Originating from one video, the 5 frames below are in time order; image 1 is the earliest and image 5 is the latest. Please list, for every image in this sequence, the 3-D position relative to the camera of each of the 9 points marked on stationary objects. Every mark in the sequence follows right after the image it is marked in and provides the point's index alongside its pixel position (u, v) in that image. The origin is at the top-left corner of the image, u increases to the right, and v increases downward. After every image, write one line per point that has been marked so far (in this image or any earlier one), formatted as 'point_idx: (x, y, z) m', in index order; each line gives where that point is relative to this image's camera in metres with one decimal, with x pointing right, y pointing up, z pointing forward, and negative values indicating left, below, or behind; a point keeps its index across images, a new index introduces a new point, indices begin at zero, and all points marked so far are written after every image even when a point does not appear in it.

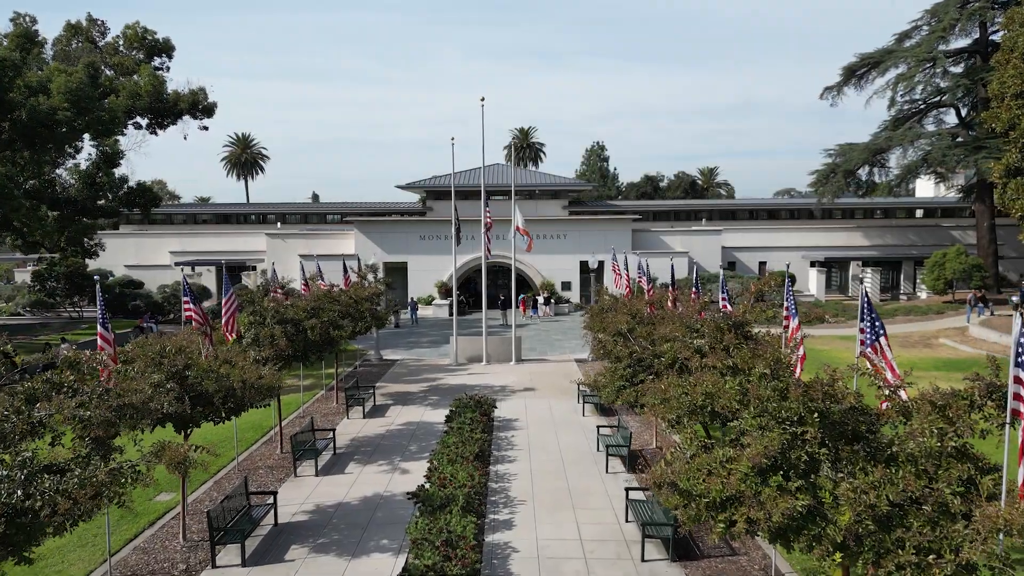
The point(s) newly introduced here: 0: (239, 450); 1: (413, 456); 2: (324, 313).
0: (-6.4, -3.8, +14.1) m
1: (-2.3, -3.9, +13.9) m
2: (-4.6, -0.7, +14.5) m
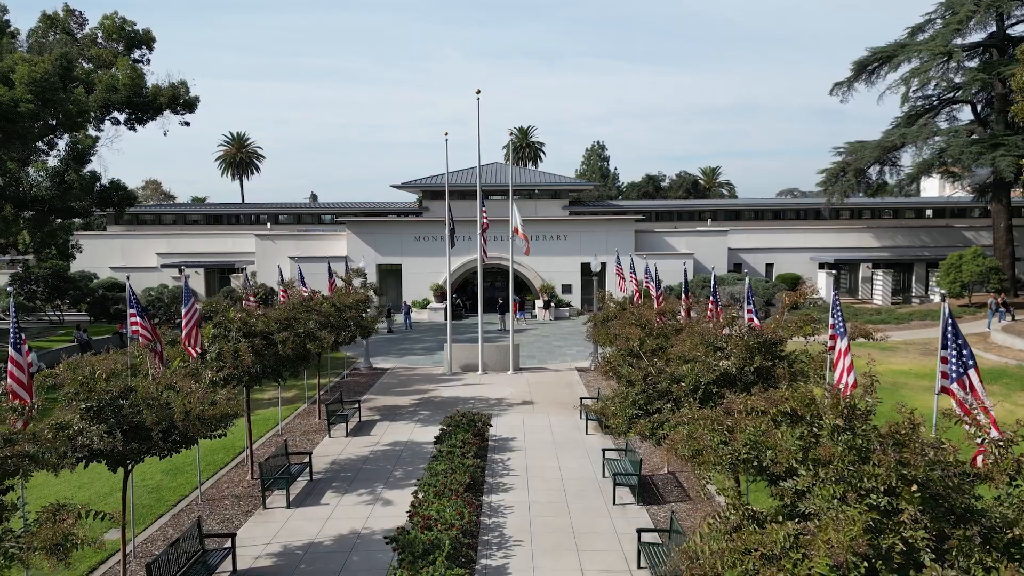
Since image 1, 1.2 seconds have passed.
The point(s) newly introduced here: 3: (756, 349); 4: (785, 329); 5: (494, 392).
0: (-6.5, -4.0, +12.7) m
1: (-2.4, -4.0, +12.5) m
2: (-4.6, -0.8, +13.1) m
3: (+3.3, -0.8, +8.3) m
4: (+3.8, -0.6, +8.5) m
5: (-0.6, -3.4, +19.8) m
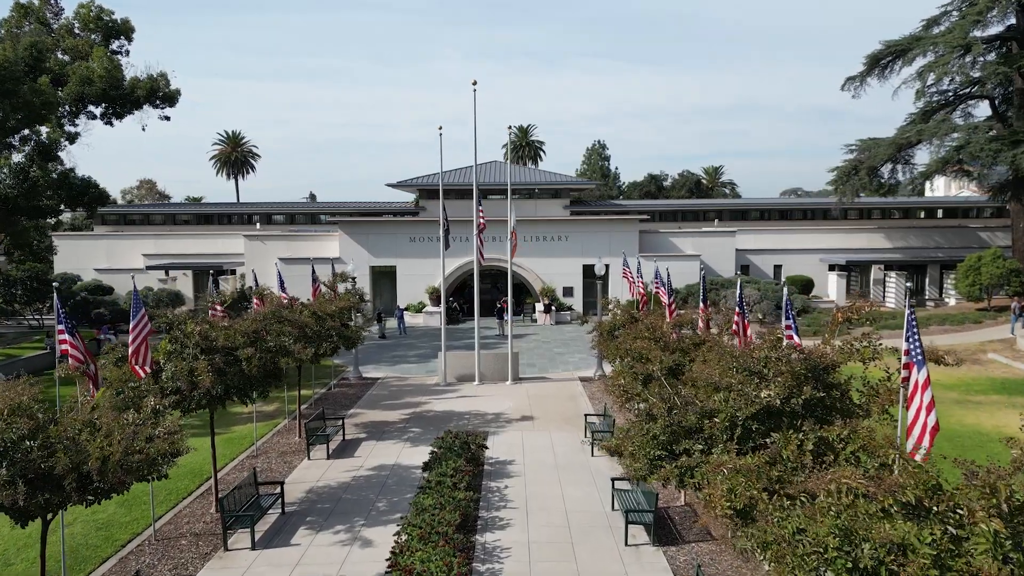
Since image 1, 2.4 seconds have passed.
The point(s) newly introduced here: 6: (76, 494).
0: (-6.6, -4.2, +11.3) m
1: (-2.4, -4.2, +11.0) m
2: (-4.7, -1.0, +11.6) m
3: (+3.3, -1.0, +6.8) m
4: (+3.8, -0.8, +7.0) m
5: (-0.7, -3.5, +18.3) m
6: (-4.6, -2.2, +6.5) m
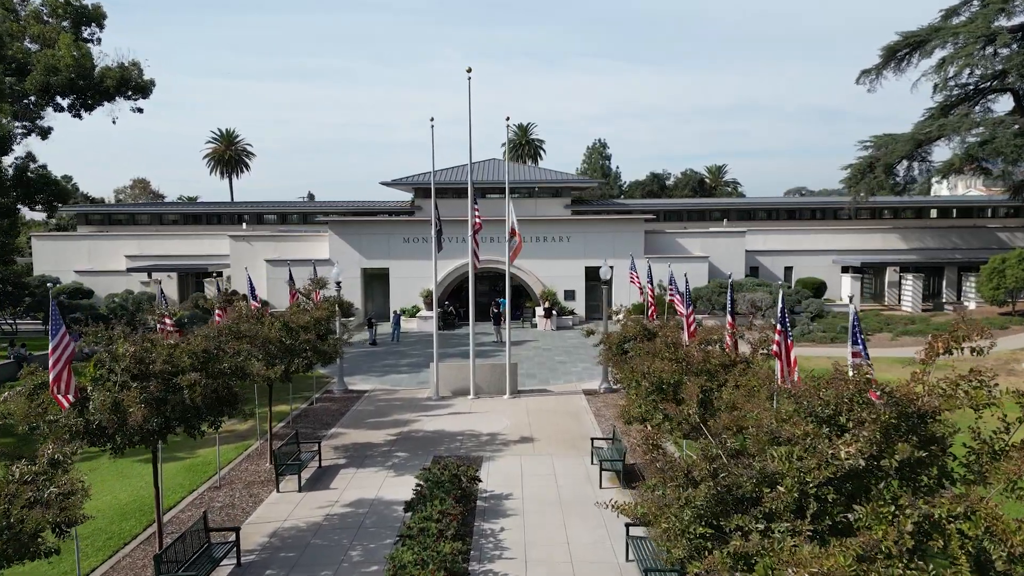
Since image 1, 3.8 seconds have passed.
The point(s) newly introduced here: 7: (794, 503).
0: (-6.6, -4.3, +9.6) m
1: (-2.5, -4.4, +9.3) m
2: (-4.7, -1.2, +9.9) m
3: (+3.2, -1.2, +5.1) m
4: (+3.7, -0.9, +5.3) m
5: (-0.7, -3.7, +16.6) m
6: (-4.7, -2.4, +4.7) m
7: (+2.3, -1.7, +4.9) m
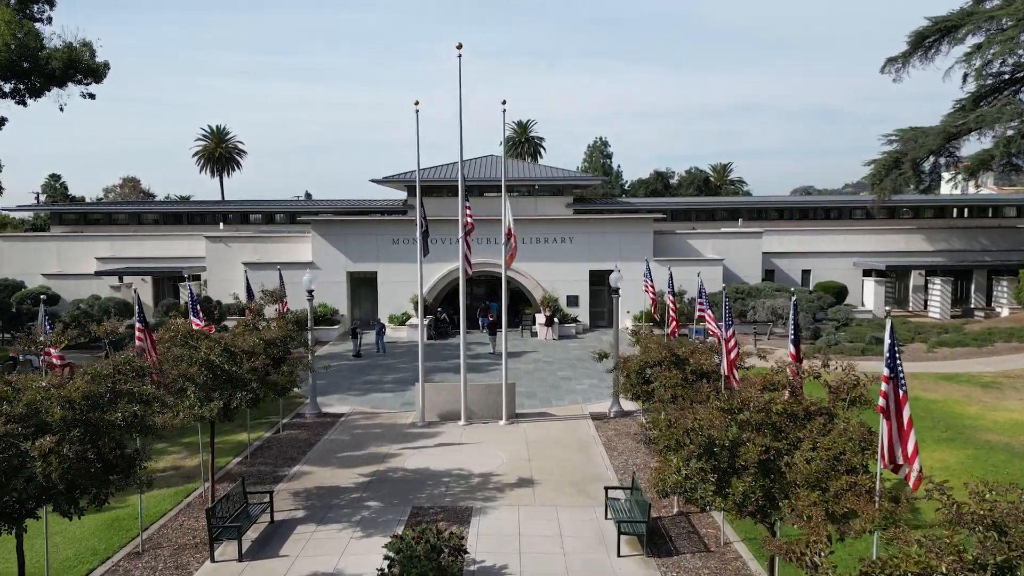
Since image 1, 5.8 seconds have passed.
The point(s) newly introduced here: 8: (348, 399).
0: (-6.7, -4.6, +7.0) m
1: (-2.6, -4.7, +6.8) m
2: (-4.8, -1.4, +7.4) m
3: (+3.1, -1.4, +2.6) m
4: (+3.7, -1.2, +2.8) m
5: (-0.8, -4.0, +14.1) m
6: (-4.8, -2.6, +2.2) m
7: (+2.2, -2.0, +2.4) m
8: (-5.2, -3.5, +19.2) m
